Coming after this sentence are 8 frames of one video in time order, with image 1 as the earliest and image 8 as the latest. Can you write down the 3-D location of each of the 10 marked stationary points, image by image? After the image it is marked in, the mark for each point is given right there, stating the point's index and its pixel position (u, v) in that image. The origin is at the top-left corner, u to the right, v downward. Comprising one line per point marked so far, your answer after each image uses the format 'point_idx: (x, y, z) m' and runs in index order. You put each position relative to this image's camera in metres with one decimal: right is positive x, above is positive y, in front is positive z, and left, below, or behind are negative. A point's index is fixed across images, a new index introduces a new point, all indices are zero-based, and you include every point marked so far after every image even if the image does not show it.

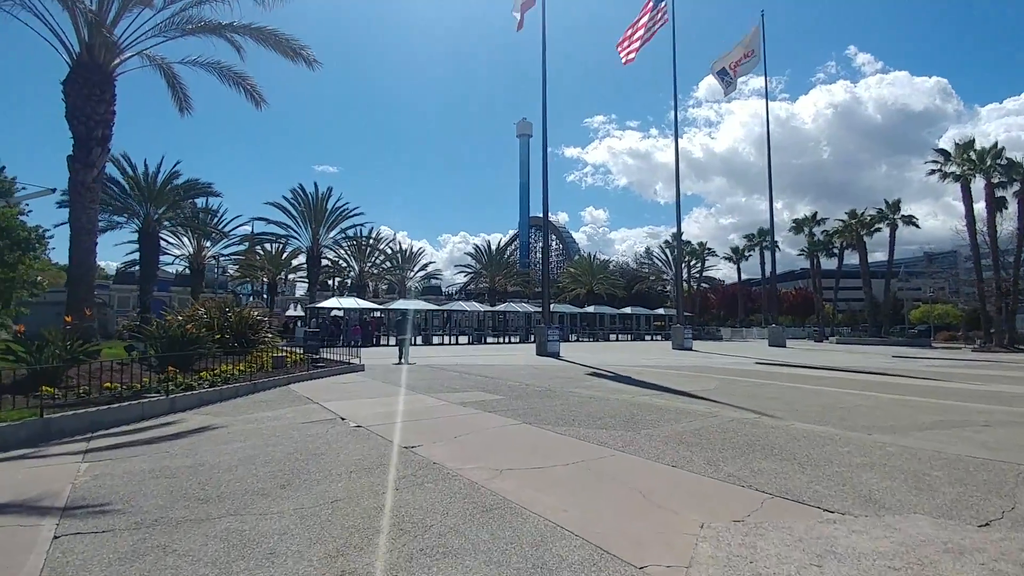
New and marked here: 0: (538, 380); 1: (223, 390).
0: (+0.7, -2.4, +14.9) m
1: (-5.9, -2.1, +11.8) m
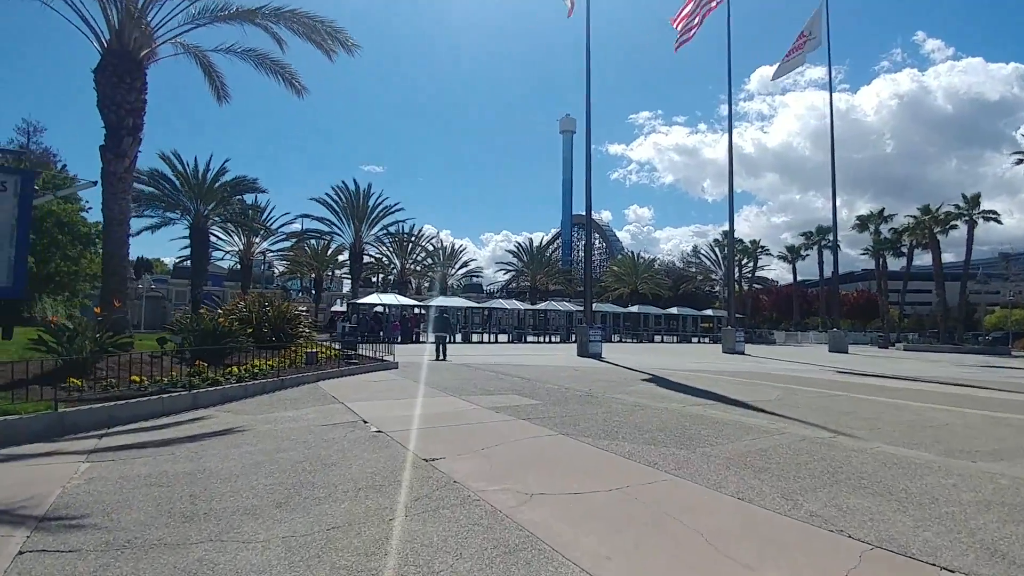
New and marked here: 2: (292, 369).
0: (+1.6, -2.3, +14.0) m
1: (-5.2, -2.0, +11.4) m
2: (-5.4, -2.0, +13.9) m
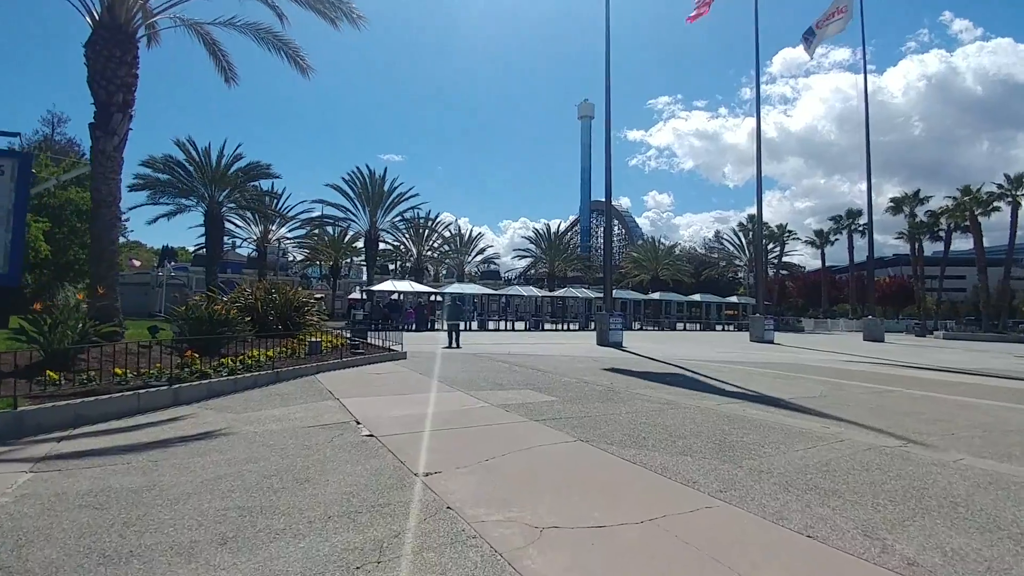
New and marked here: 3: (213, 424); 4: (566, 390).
0: (+1.9, -2.0, +12.8) m
1: (-4.9, -1.7, +10.5) m
2: (-5.0, -1.6, +13.0) m
3: (-4.1, -1.9, +8.0) m
4: (+1.0, -1.9, +11.0) m
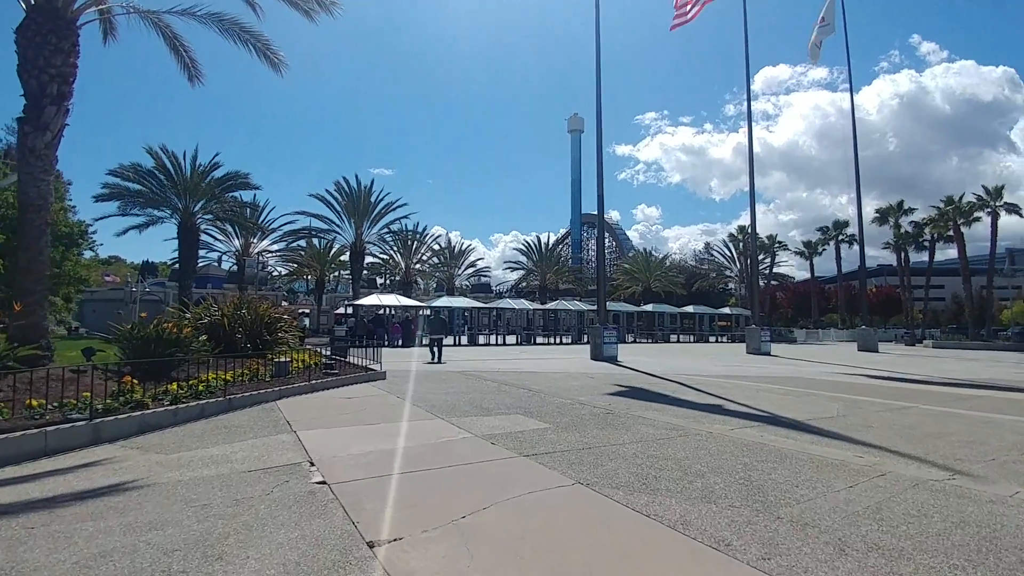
0: (+1.7, -2.2, +11.6) m
1: (-5.2, -1.9, +9.1) m
2: (-5.3, -2.0, +11.7) m
3: (-4.3, -2.0, +6.7) m
4: (+0.8, -2.1, +9.7) m
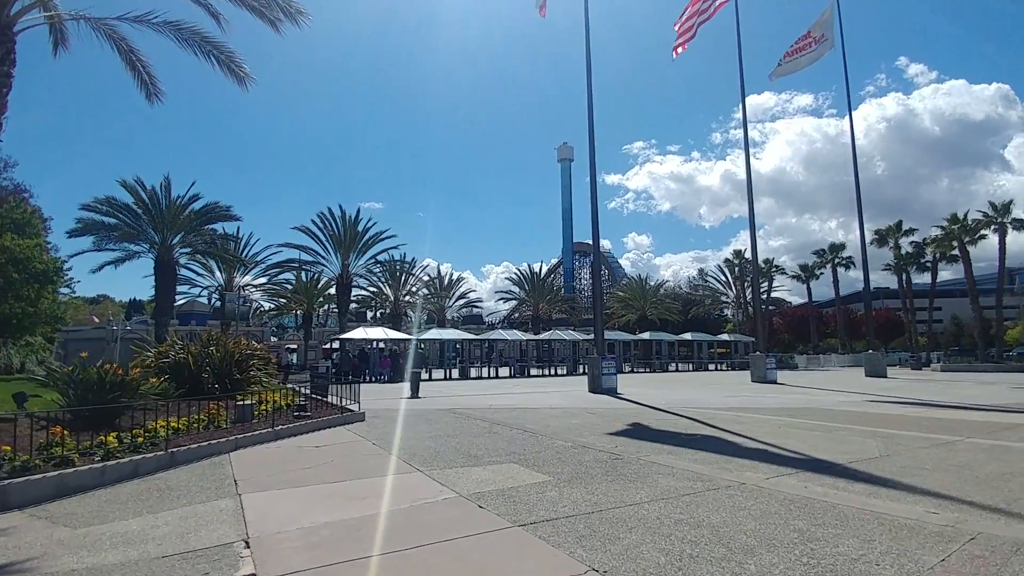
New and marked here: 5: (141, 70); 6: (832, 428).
0: (+1.5, -2.7, +10.2) m
1: (-5.3, -2.4, +7.6) m
2: (-5.4, -2.5, +10.2) m
3: (-4.4, -2.4, +5.2) m
4: (+0.7, -2.5, +8.3) m
5: (-9.7, +5.7, +15.3) m
6: (+6.6, -2.9, +12.1) m
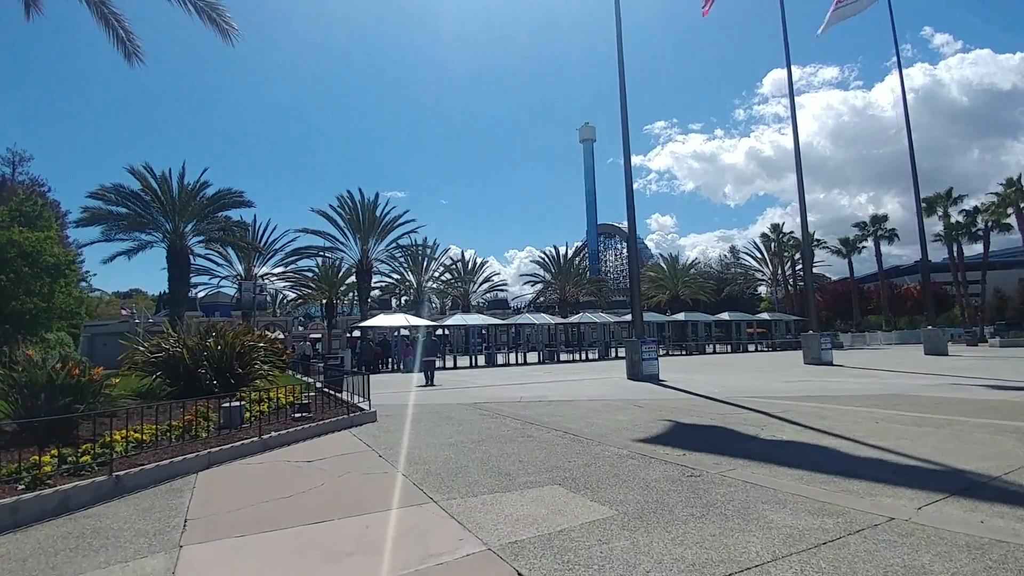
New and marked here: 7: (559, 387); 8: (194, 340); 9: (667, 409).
0: (+2.1, -2.2, +8.1) m
1: (-4.8, -2.2, +5.8) m
2: (-4.9, -2.3, +8.4) m
3: (-4.0, -2.2, +3.3) m
4: (+1.2, -2.1, +6.3) m
5: (-9.2, +6.0, +13.4) m
6: (+7.3, -2.2, +9.8) m
7: (+1.5, -3.2, +18.7) m
8: (-8.3, -1.4, +15.3) m
9: (+3.3, -2.6, +12.3) m
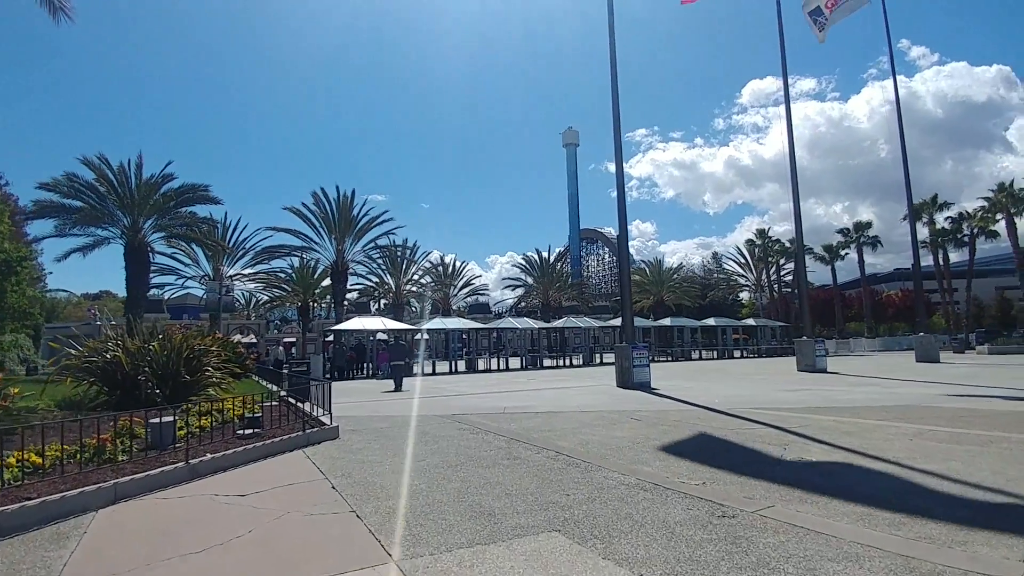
0: (+1.9, -2.1, +6.7) m
1: (-4.9, -2.0, +4.2) m
2: (-5.1, -2.1, +6.8) m
3: (-4.0, -2.0, +1.8) m
4: (+1.1, -2.0, +4.9) m
5: (-9.4, +6.1, +11.8) m
6: (+7.0, -2.2, +8.6) m
7: (+1.0, -3.2, +17.3) m
8: (-8.8, -1.3, +13.6) m
9: (+3.0, -2.5, +10.9) m
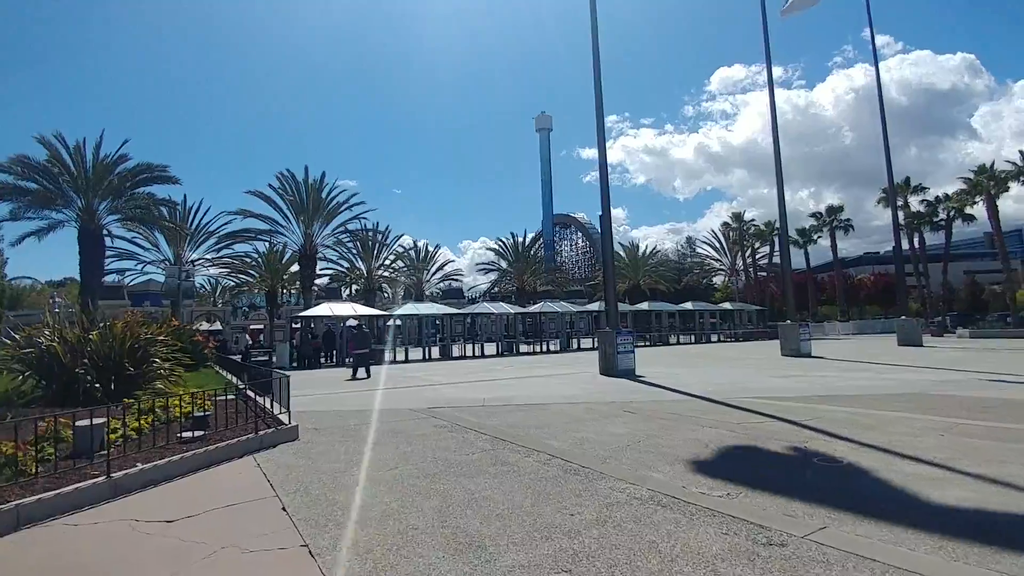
0: (+1.8, -1.9, +5.7) m
1: (-4.9, -1.9, +2.9) m
2: (-5.2, -1.9, +5.5) m
3: (-3.9, -1.9, +0.5) m
4: (+1.1, -1.8, +3.8) m
5: (-9.8, +6.5, +10.0) m
6: (+6.9, -1.9, +7.8) m
7: (+0.4, -2.7, +16.3) m
8: (-9.2, -0.9, +12.1) m
9: (+2.7, -2.2, +10.0) m
